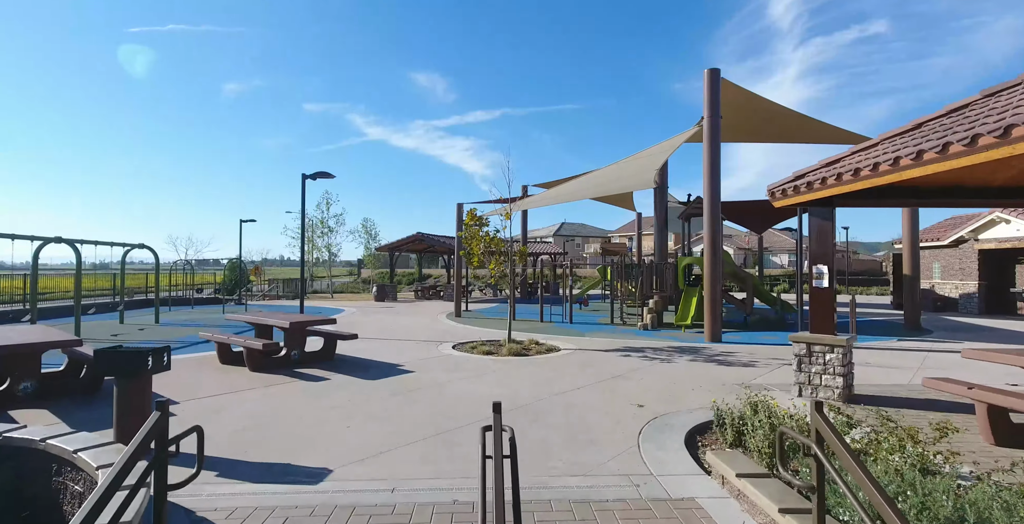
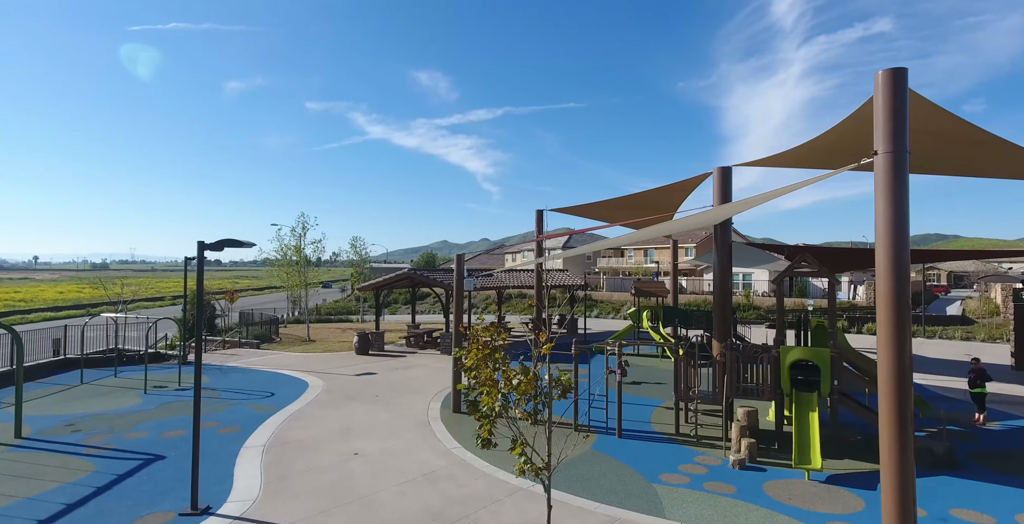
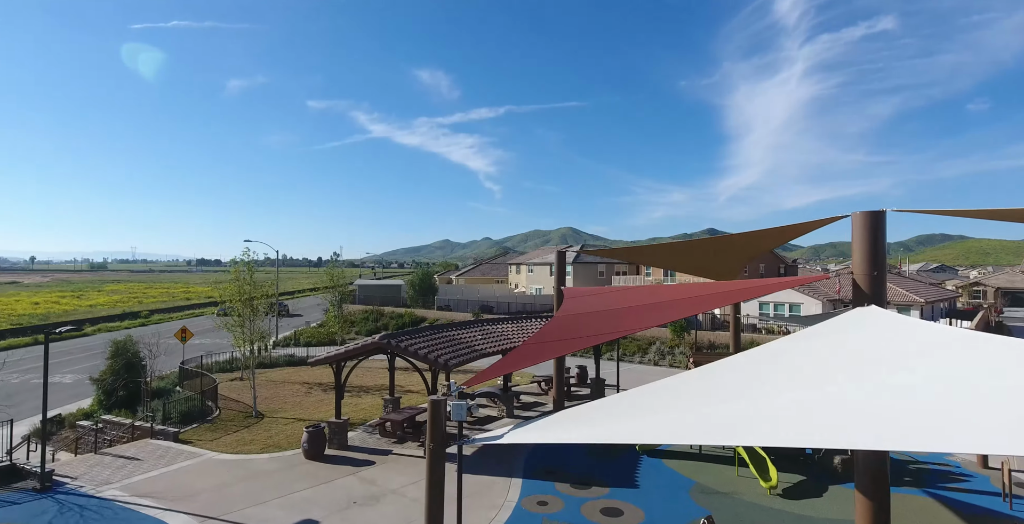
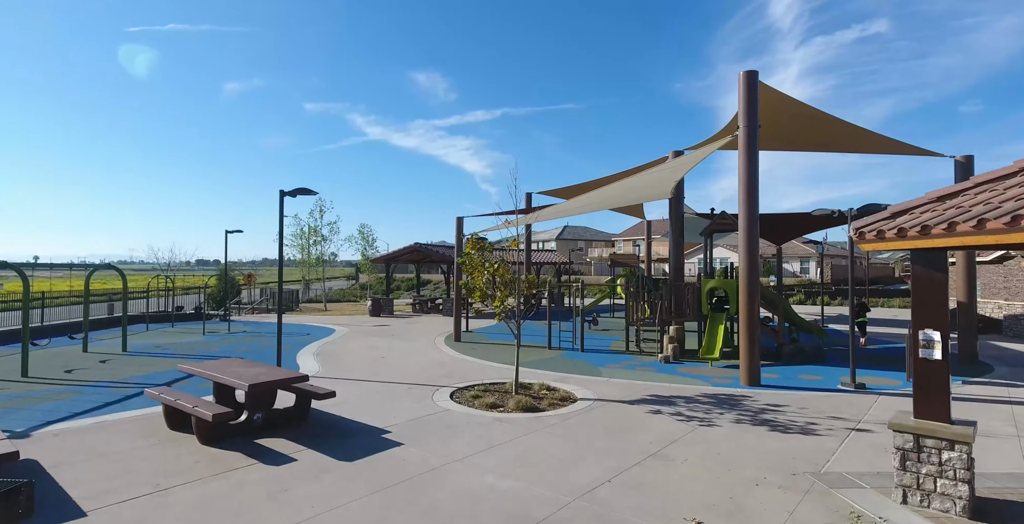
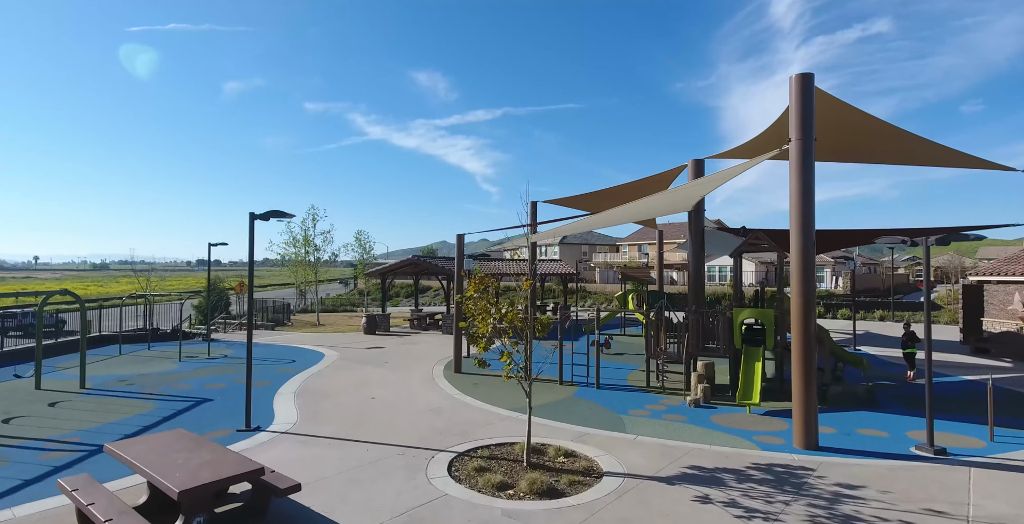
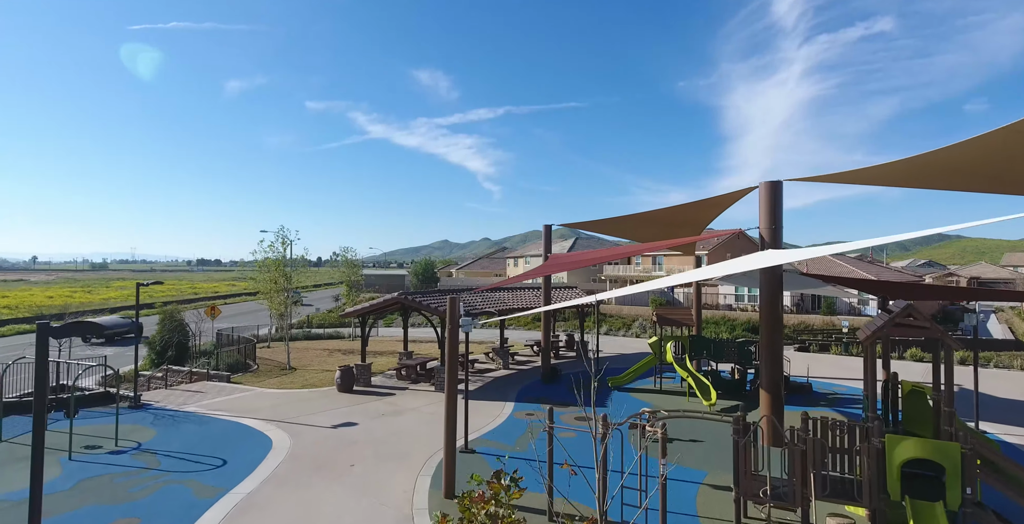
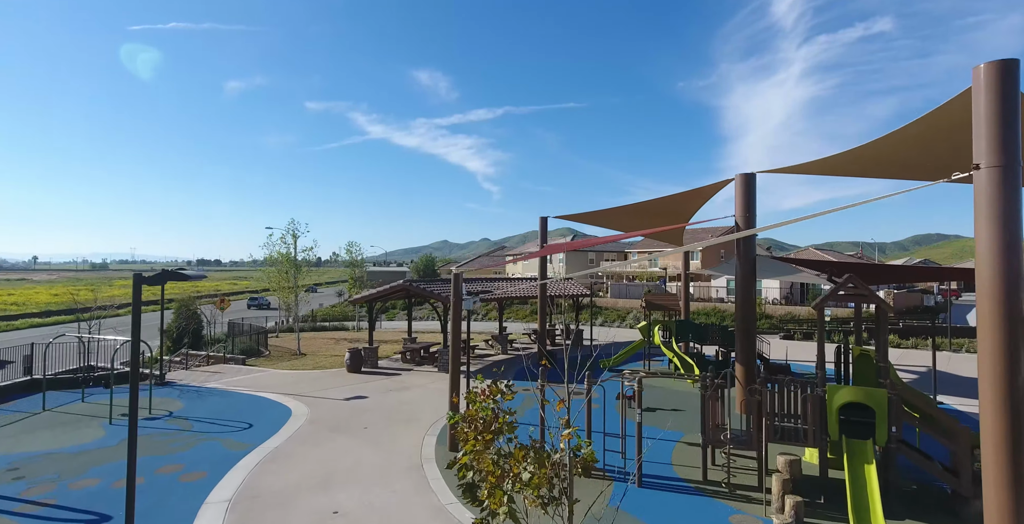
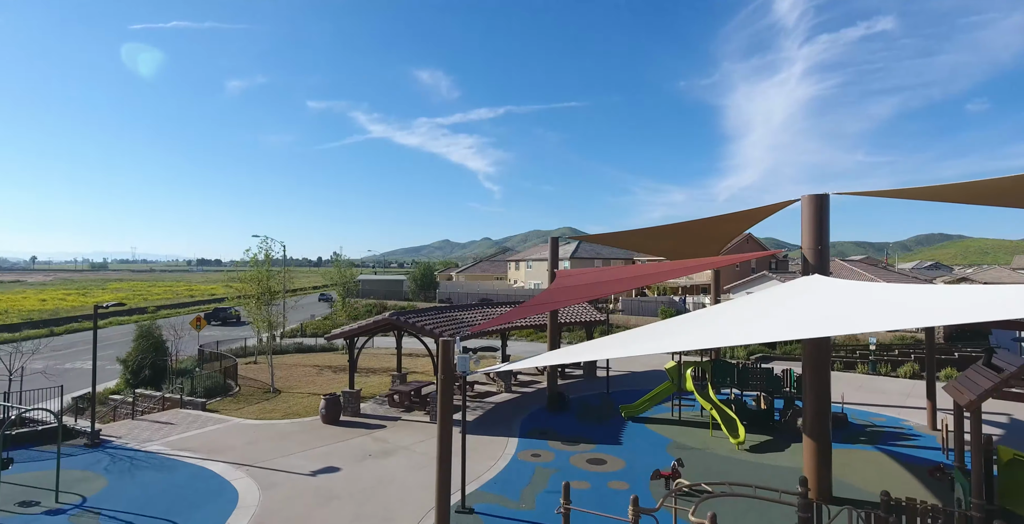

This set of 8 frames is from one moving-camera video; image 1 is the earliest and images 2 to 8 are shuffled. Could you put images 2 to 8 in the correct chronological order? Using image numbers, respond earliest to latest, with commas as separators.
4, 5, 2, 7, 6, 8, 3
